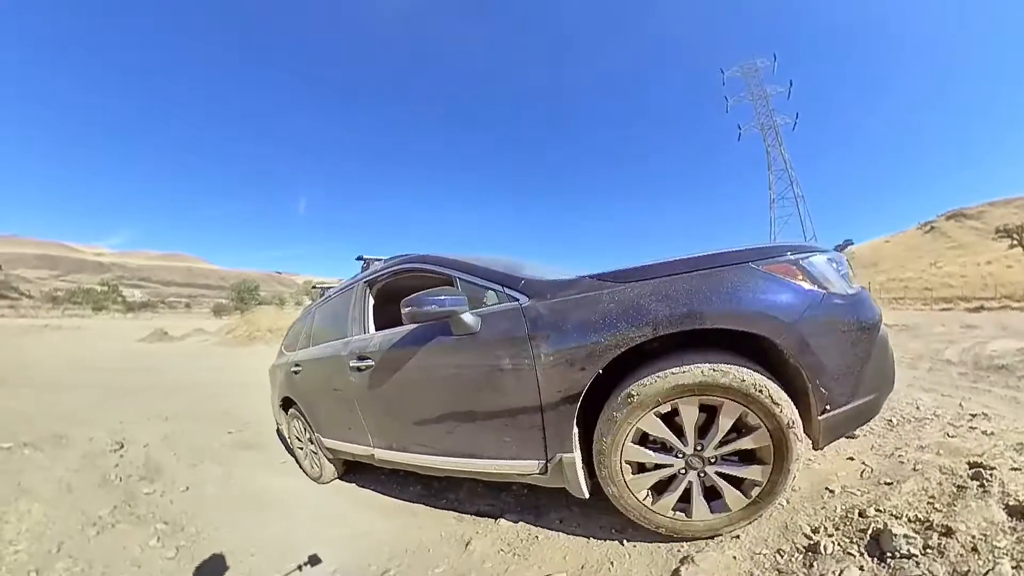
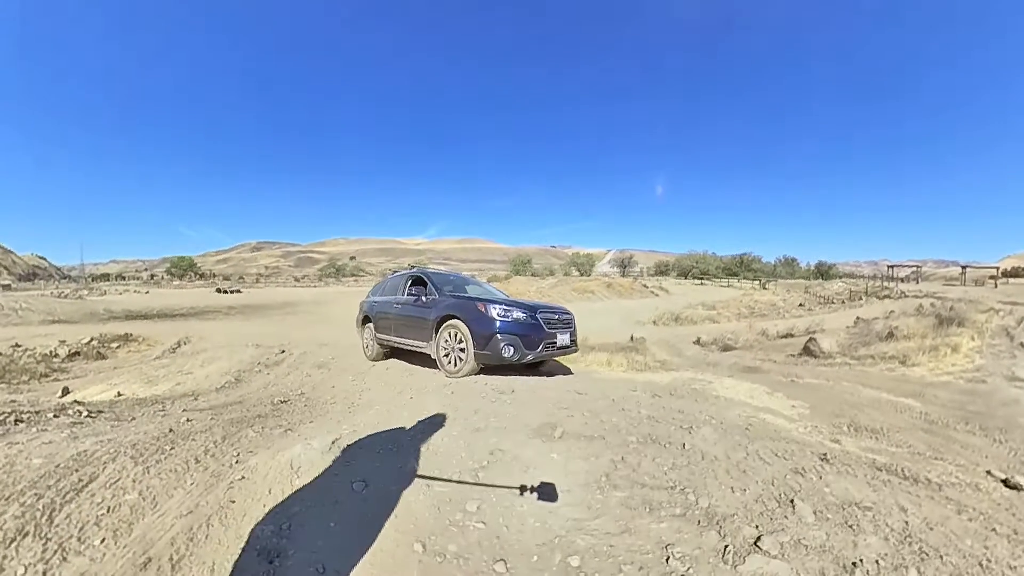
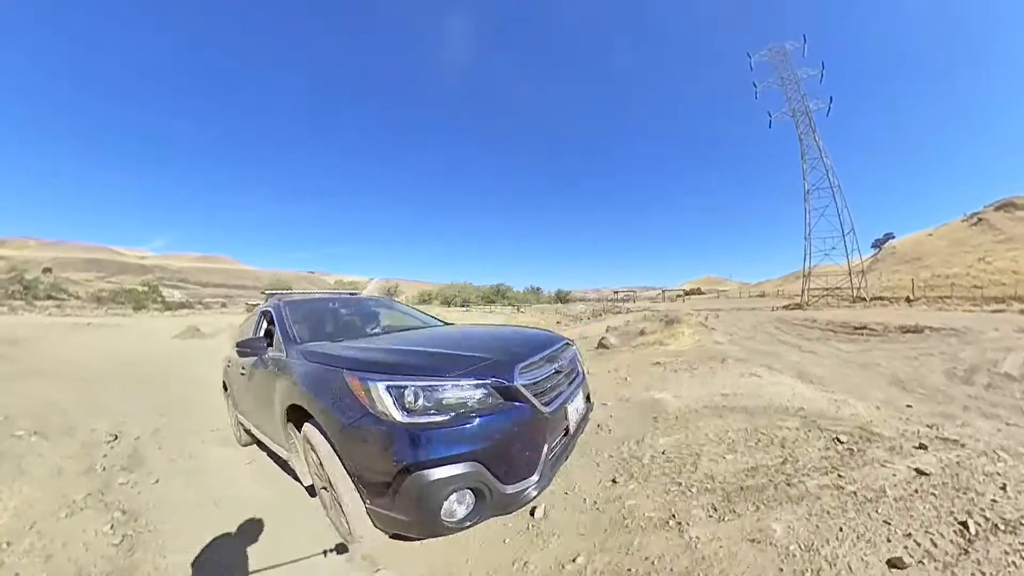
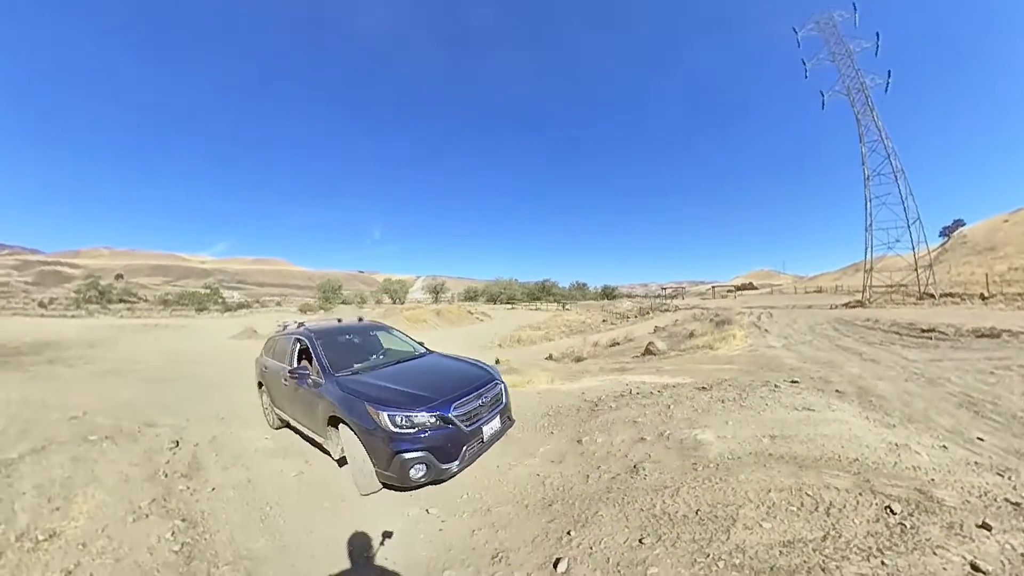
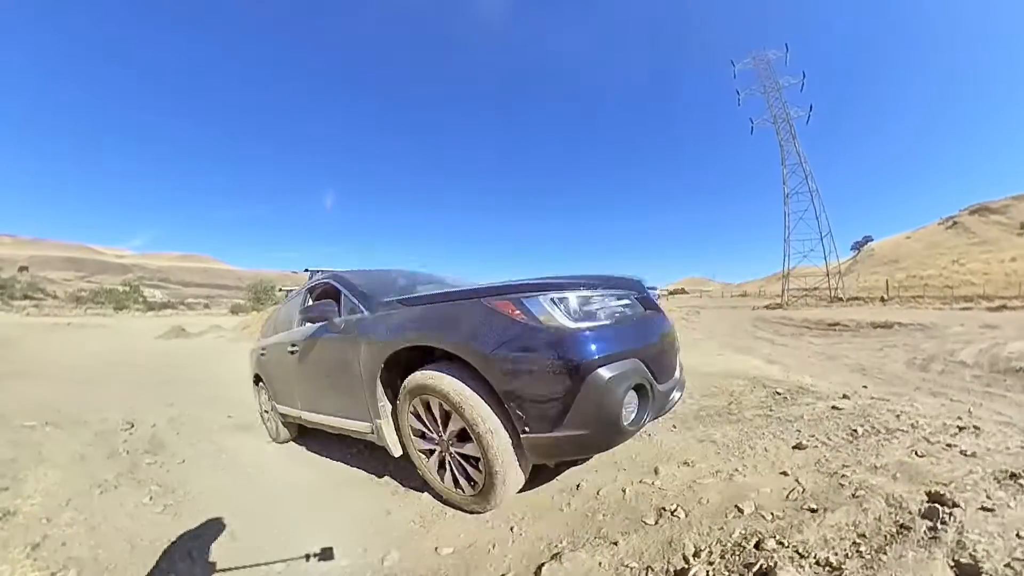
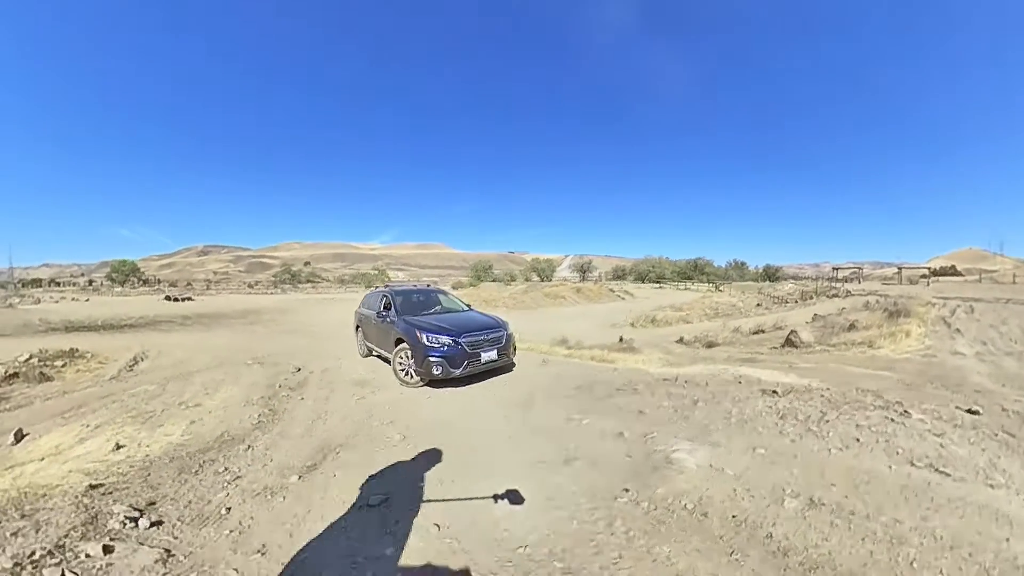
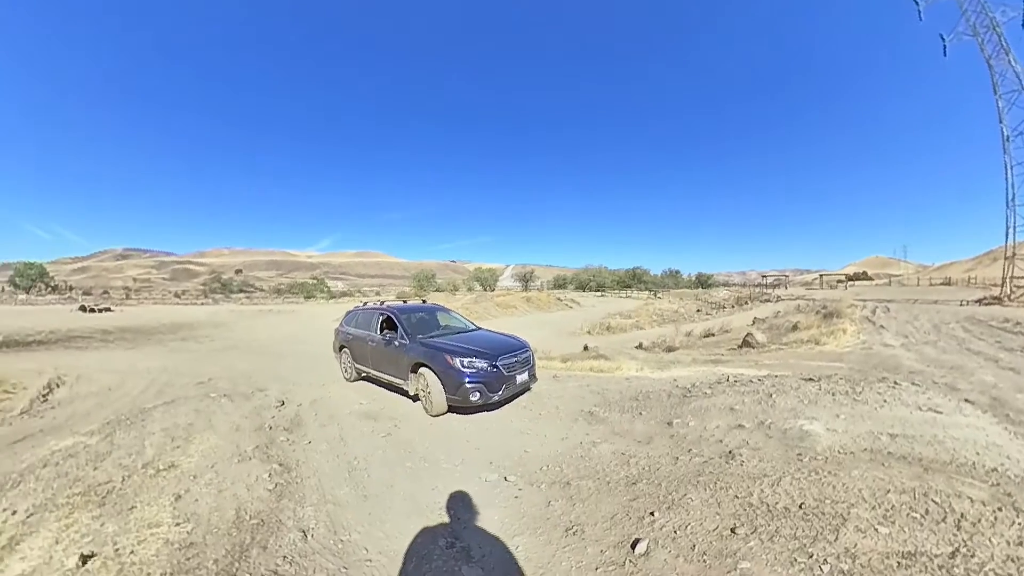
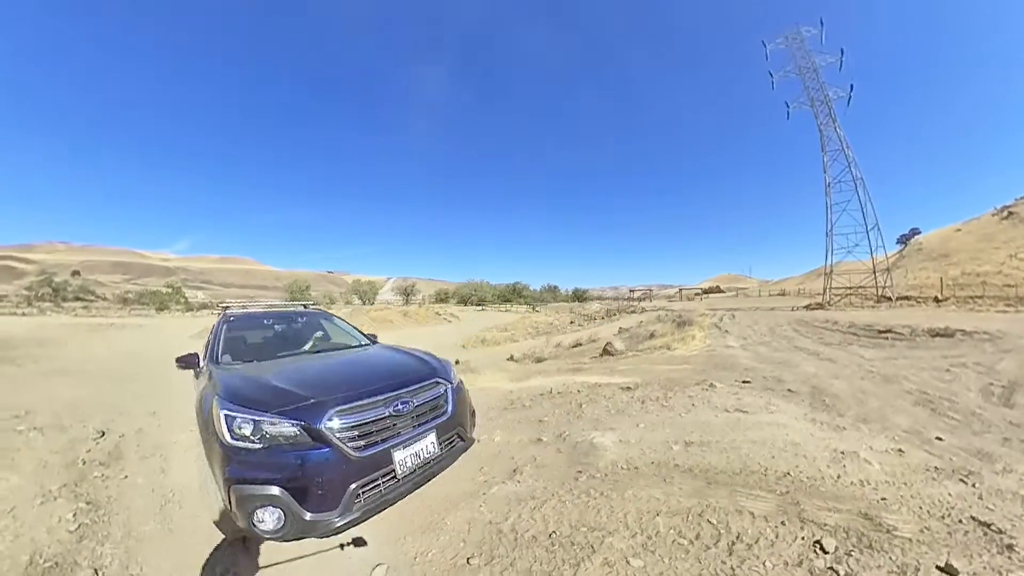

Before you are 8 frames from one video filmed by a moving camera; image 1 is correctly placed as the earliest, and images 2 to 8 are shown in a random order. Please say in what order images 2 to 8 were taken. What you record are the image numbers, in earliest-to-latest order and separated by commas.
5, 3, 8, 4, 7, 6, 2
